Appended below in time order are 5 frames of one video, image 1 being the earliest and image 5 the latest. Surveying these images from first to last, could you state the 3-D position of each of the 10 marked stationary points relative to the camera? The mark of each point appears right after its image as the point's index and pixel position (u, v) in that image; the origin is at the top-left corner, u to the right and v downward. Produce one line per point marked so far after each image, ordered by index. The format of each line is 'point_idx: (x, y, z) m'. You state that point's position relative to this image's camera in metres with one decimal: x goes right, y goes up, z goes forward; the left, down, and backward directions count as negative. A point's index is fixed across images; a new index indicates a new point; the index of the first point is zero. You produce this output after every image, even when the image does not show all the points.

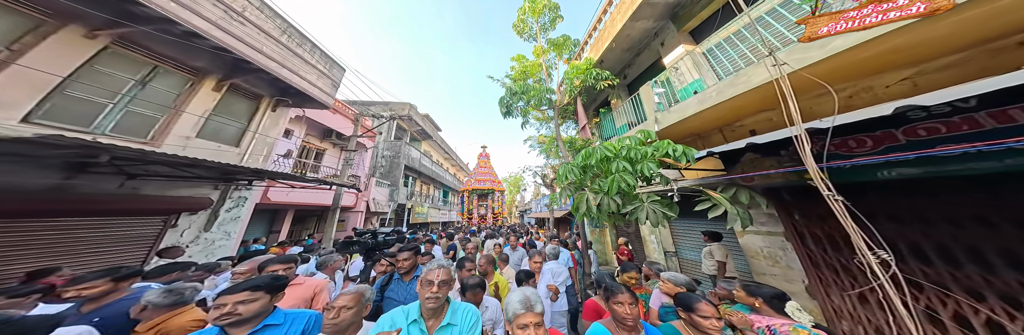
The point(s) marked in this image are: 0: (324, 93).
0: (-7.3, +2.8, +7.6) m
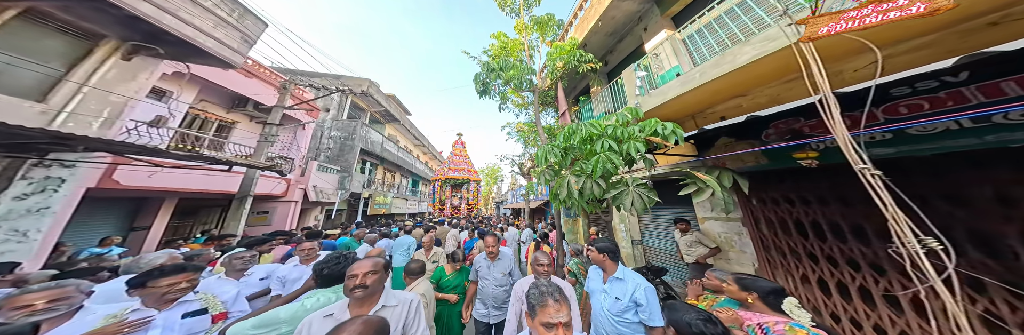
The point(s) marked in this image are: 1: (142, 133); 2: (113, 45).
0: (-8.5, +3.6, +5.6) m
1: (-9.9, +0.9, +5.2) m
2: (-9.5, +3.0, +4.6) m
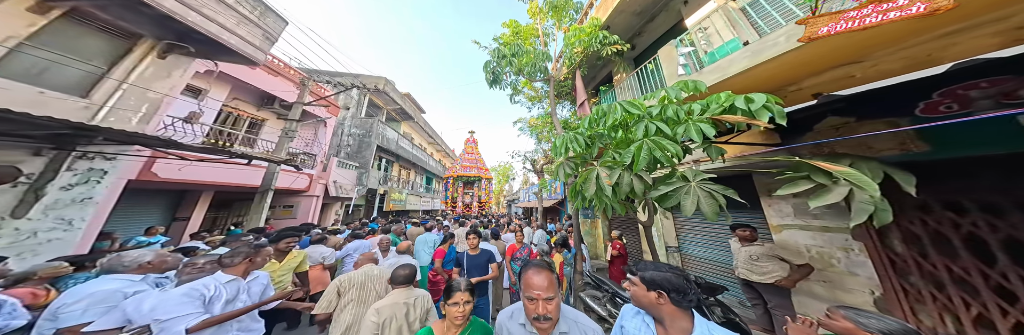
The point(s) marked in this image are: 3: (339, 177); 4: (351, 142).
0: (-8.0, +3.7, +5.8) m
1: (-9.4, +1.1, +5.4) m
2: (-9.1, +3.2, +4.8) m
3: (-10.2, -0.5, +11.3) m
4: (-11.0, +1.7, +13.1) m
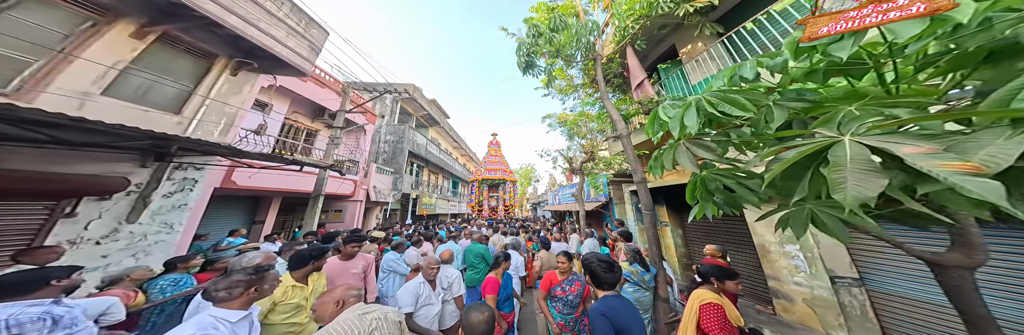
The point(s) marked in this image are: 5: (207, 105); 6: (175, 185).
0: (-6.7, +3.5, +6.2) m
1: (-8.1, +0.8, +5.9) m
2: (-8.0, +2.9, +5.3) m
3: (-8.2, -0.9, +11.8) m
4: (-9.0, +1.3, +13.8) m
5: (-7.9, +1.6, +5.0) m
6: (-8.7, -0.5, +4.9) m
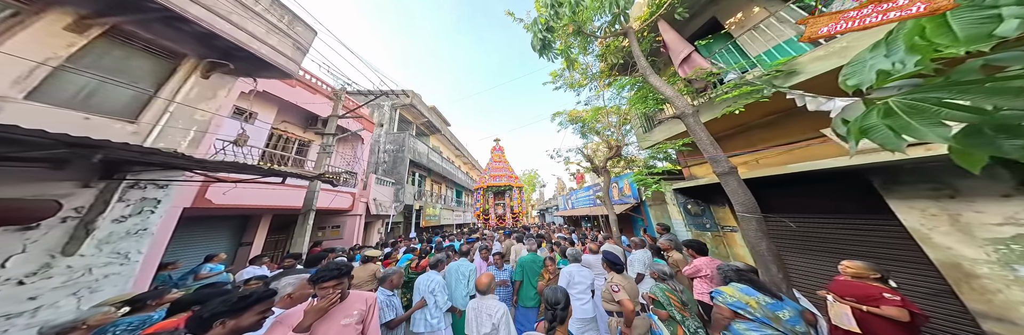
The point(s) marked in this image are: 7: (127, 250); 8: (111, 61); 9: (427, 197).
0: (-6.5, +3.2, +5.5) m
1: (-7.8, +0.4, +5.2) m
2: (-7.7, +2.5, +4.7) m
3: (-7.7, -1.5, +11.0) m
4: (-8.5, +0.6, +13.0) m
5: (-7.6, +1.2, +4.2) m
6: (-8.3, -0.9, +4.2) m
7: (-8.2, -1.7, +4.0) m
8: (-7.8, +2.1, +3.8) m
9: (-7.0, -2.4, +15.9) m
